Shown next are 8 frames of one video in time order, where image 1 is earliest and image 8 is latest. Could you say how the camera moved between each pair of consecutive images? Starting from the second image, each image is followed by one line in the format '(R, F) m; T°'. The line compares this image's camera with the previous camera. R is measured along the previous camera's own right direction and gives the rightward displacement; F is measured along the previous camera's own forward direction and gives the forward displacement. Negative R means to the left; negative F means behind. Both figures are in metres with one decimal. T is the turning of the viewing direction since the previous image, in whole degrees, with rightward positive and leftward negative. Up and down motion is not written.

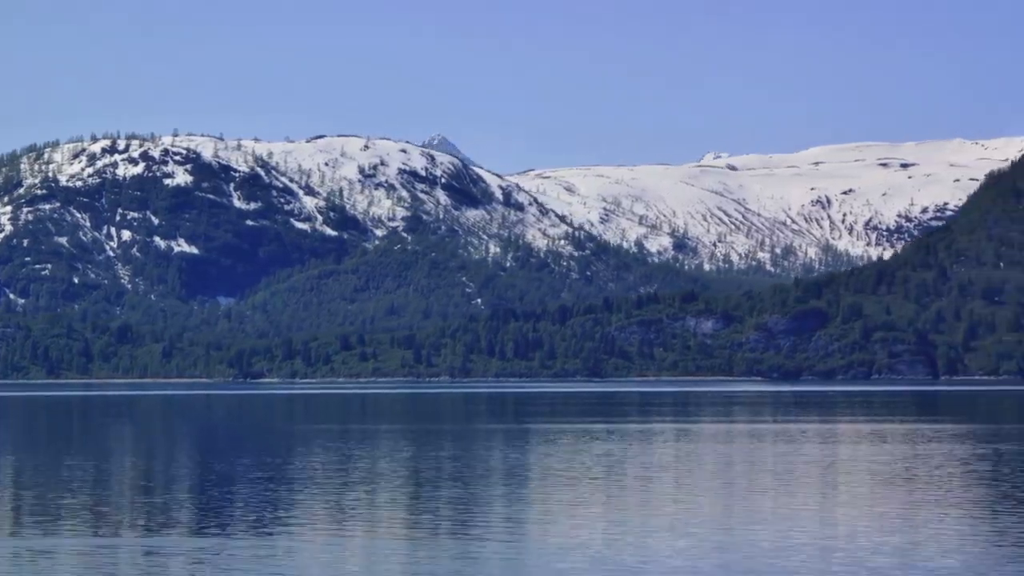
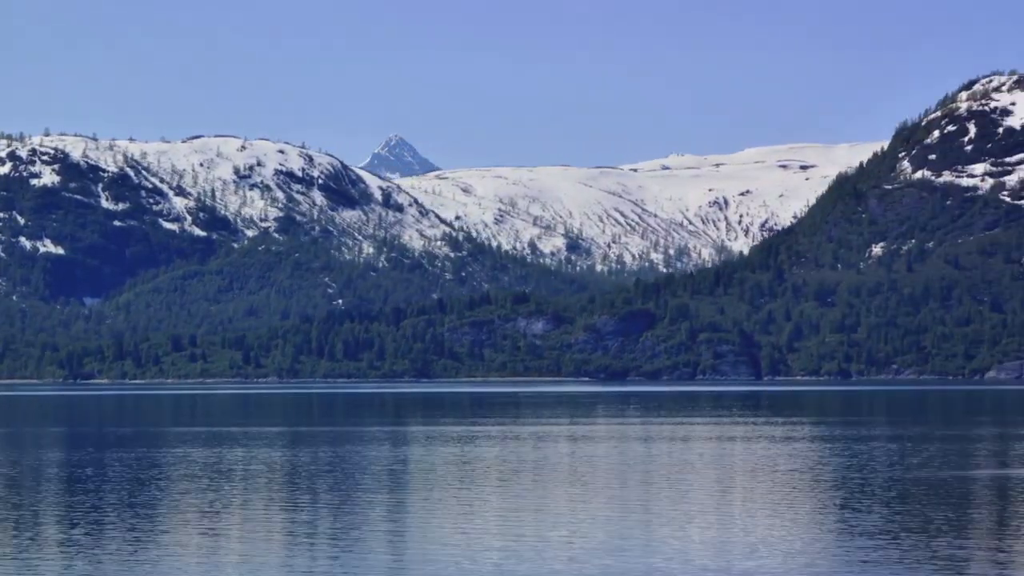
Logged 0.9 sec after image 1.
(+24.2, -1.5) m; +1°
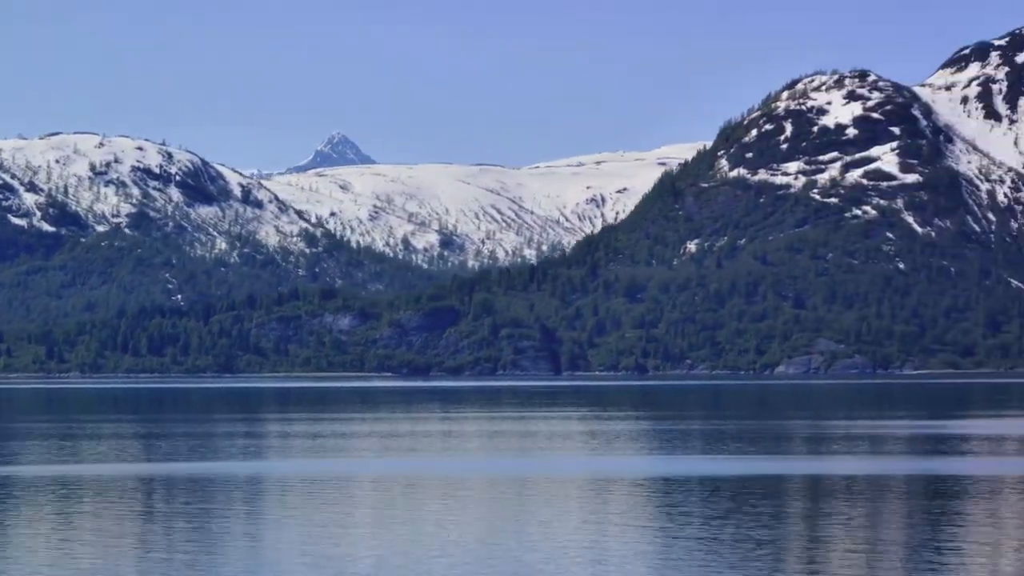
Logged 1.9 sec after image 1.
(+26.5, -4.8) m; +2°
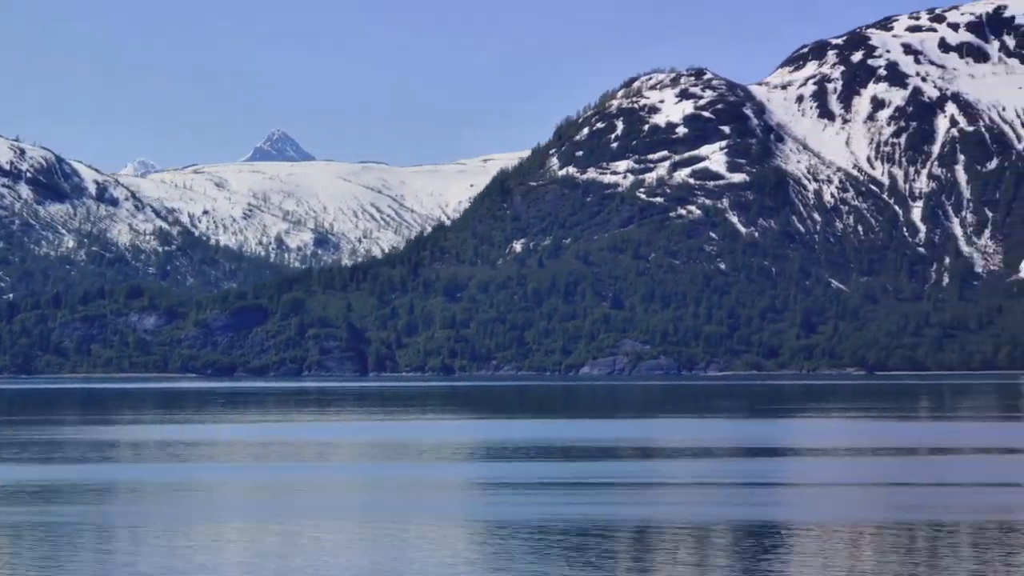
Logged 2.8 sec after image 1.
(+24.8, +4.9) m; +2°
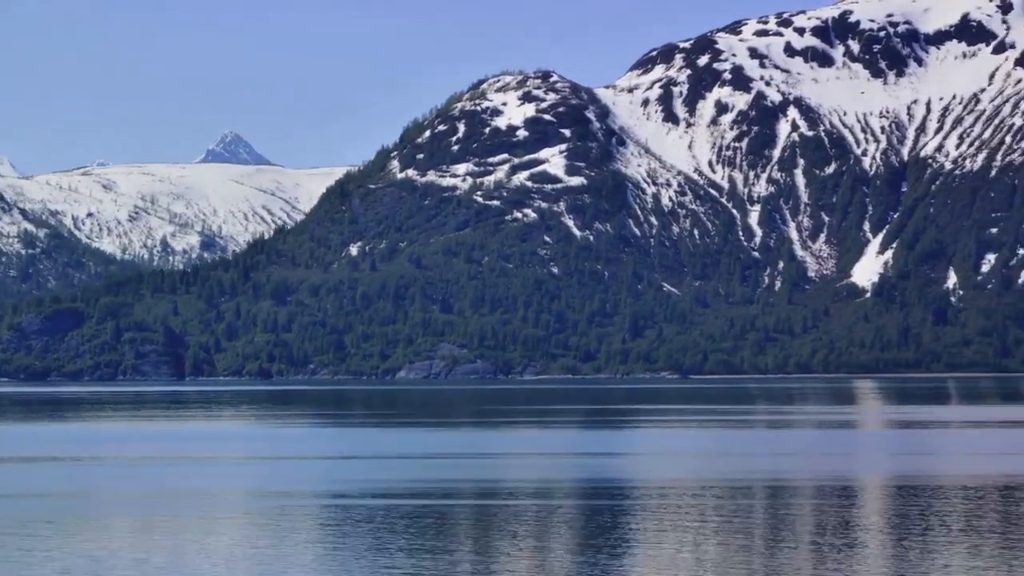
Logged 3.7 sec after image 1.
(+24.1, +2.1) m; +2°
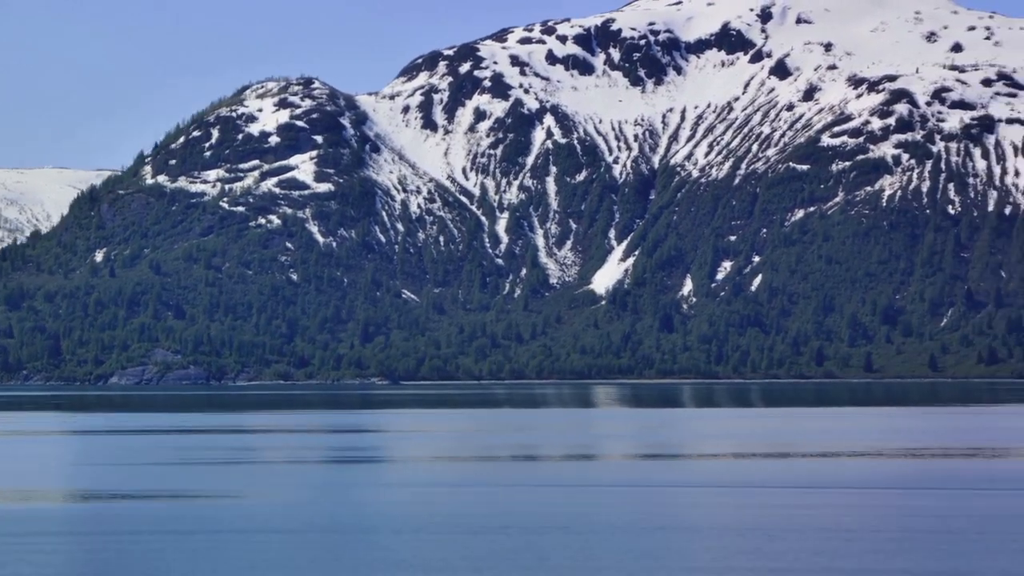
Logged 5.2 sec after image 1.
(+39.5, -0.8) m; +2°
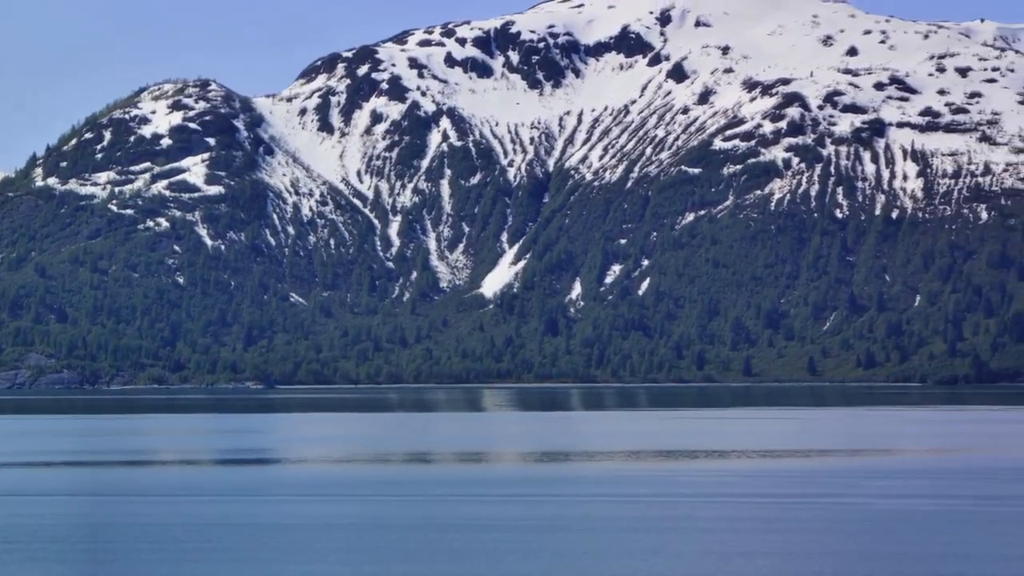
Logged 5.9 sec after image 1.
(+16.4, +1.3) m; +1°
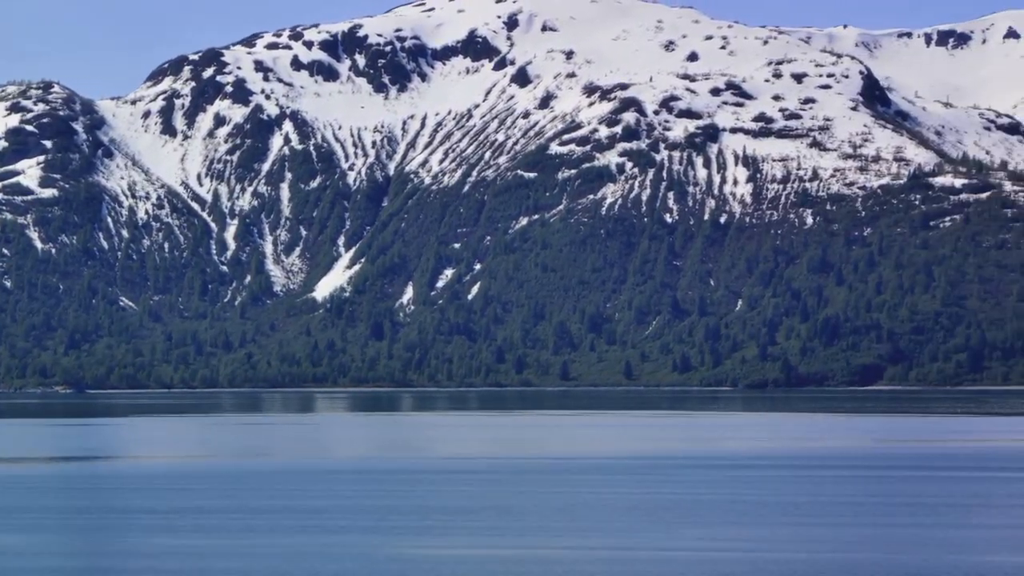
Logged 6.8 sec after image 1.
(+24.0, -0.5) m; +2°
